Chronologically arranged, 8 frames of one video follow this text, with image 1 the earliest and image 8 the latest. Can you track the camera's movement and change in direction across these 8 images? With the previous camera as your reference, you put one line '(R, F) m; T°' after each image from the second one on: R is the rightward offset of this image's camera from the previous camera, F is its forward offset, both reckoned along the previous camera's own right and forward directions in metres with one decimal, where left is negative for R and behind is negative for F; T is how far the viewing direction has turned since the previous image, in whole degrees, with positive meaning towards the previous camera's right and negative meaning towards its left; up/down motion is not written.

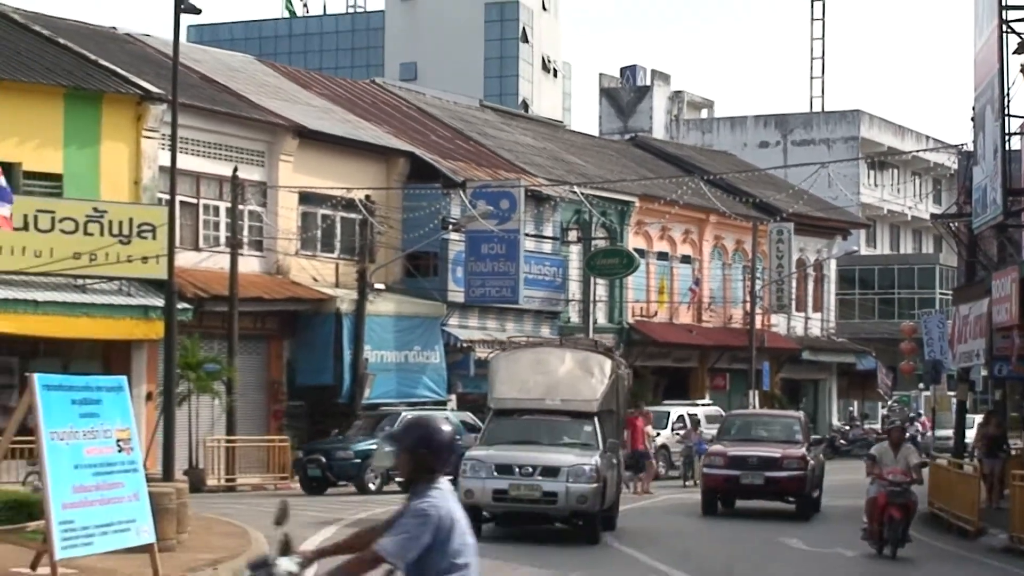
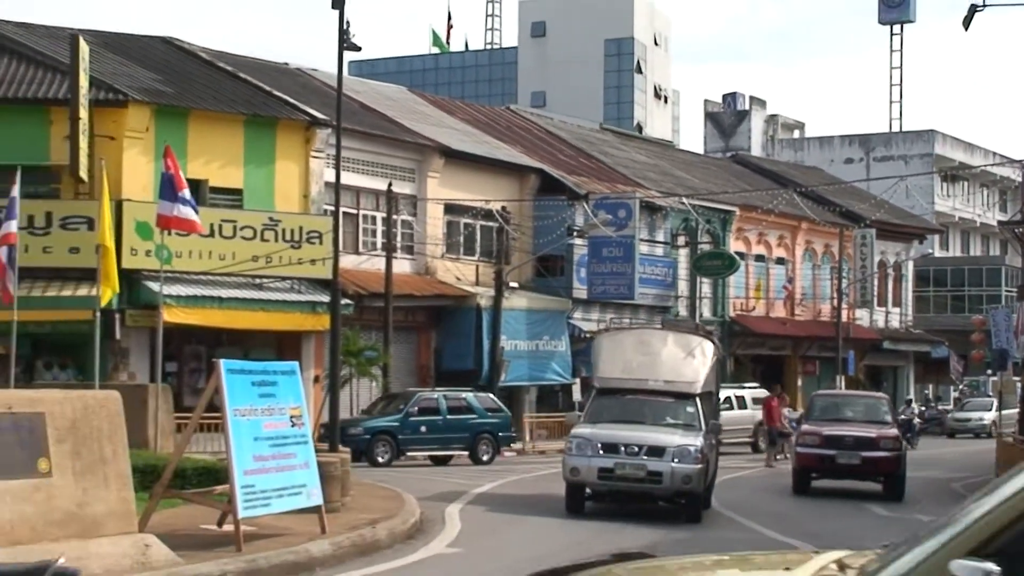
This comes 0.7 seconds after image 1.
(-1.1, -3.4) m; -3°
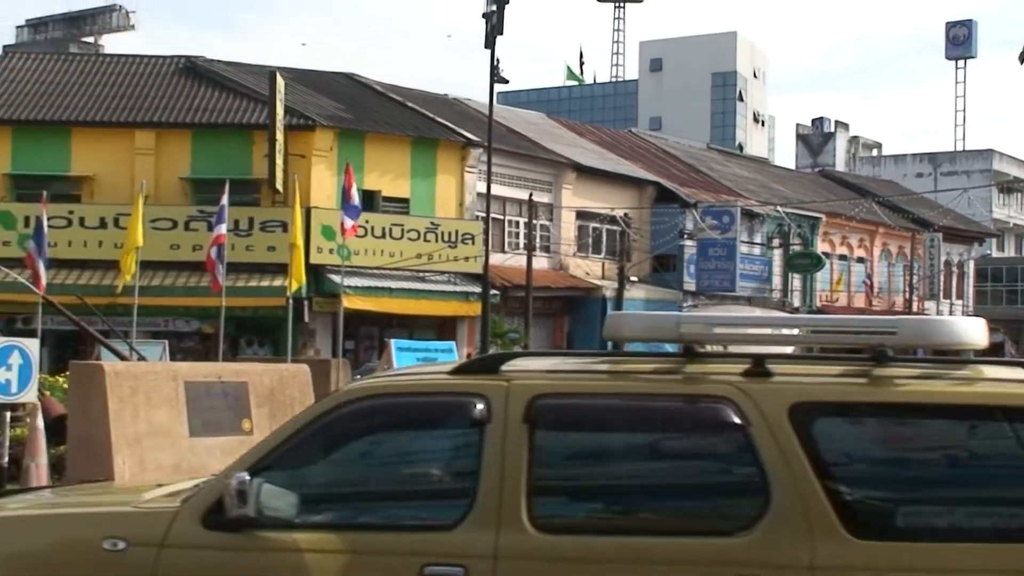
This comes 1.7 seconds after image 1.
(-0.9, -5.0) m; -4°
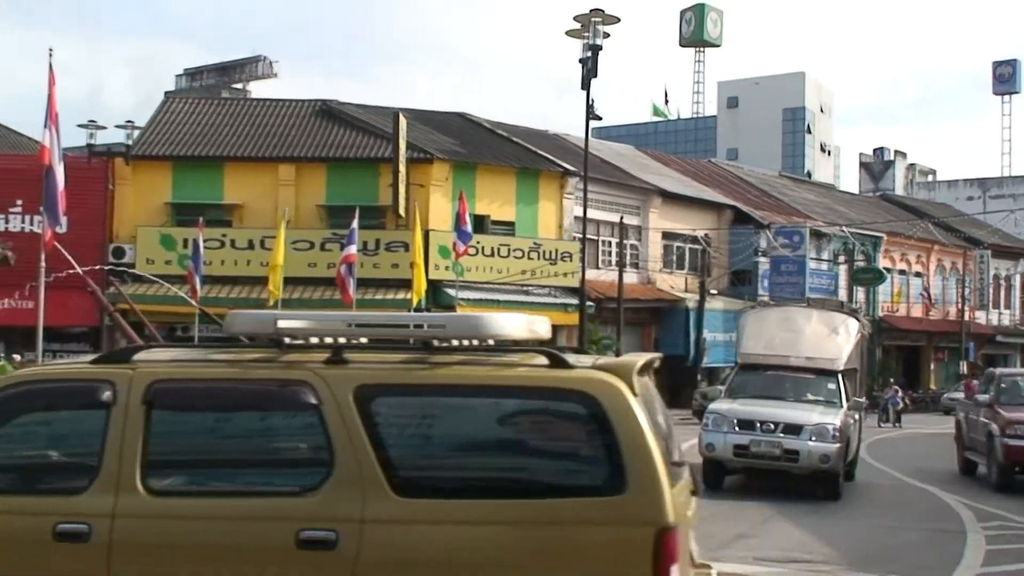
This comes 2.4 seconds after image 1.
(+0.1, -4.2) m; -4°
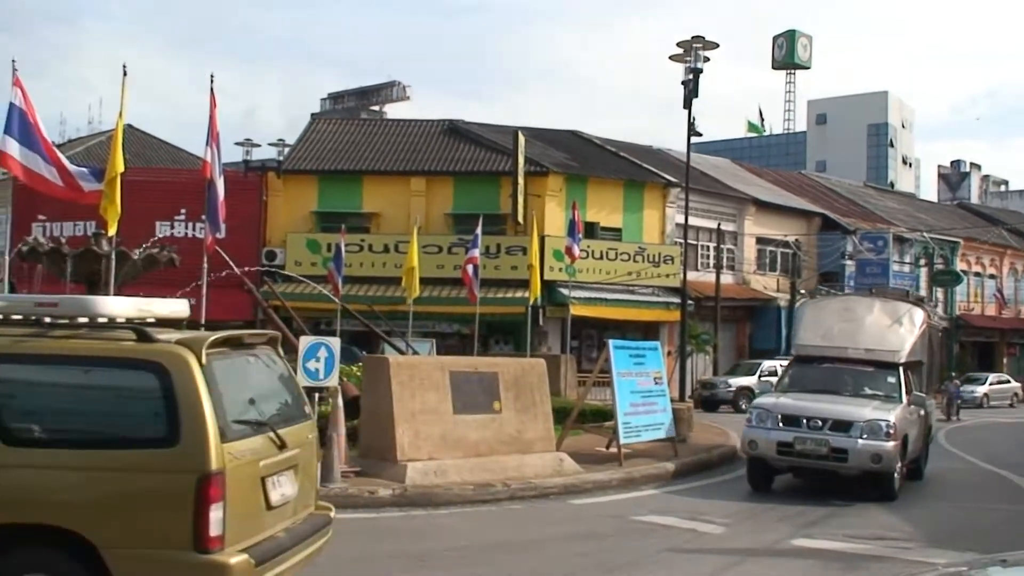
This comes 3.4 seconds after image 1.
(+0.3, -4.0) m; -5°
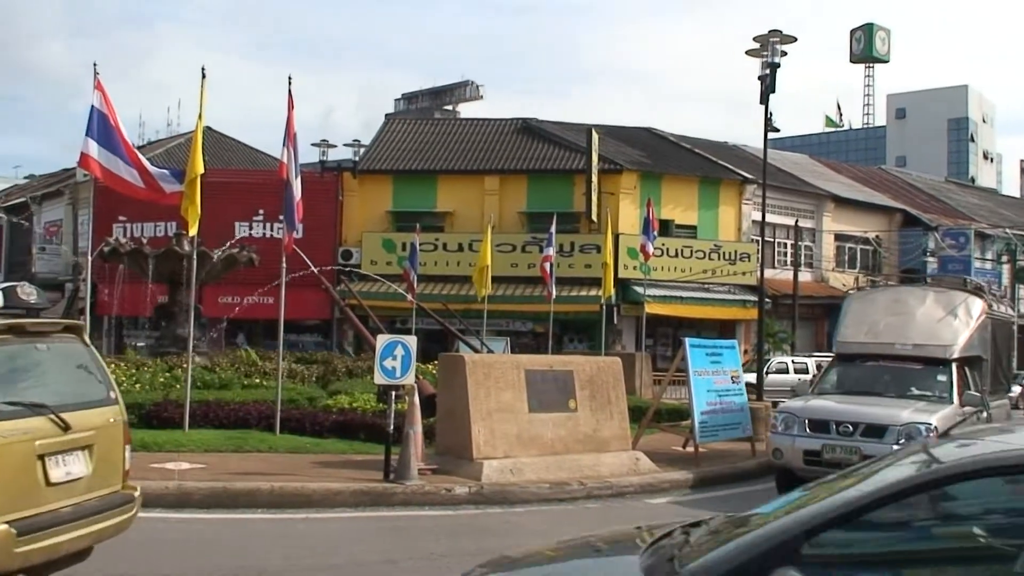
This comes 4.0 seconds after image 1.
(-0.1, 0.0) m; -3°
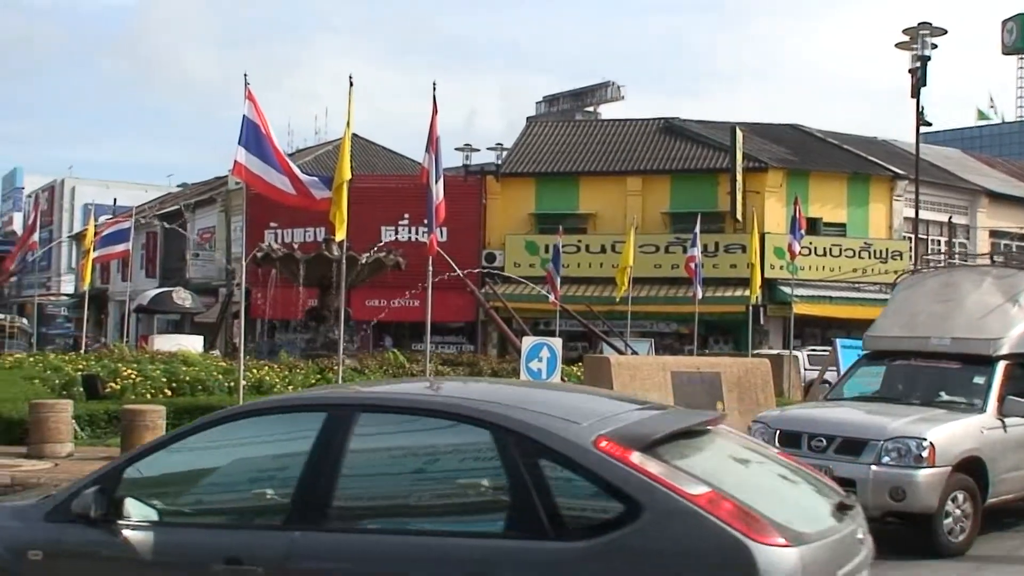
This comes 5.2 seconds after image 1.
(-0.1, 0.0) m; -6°
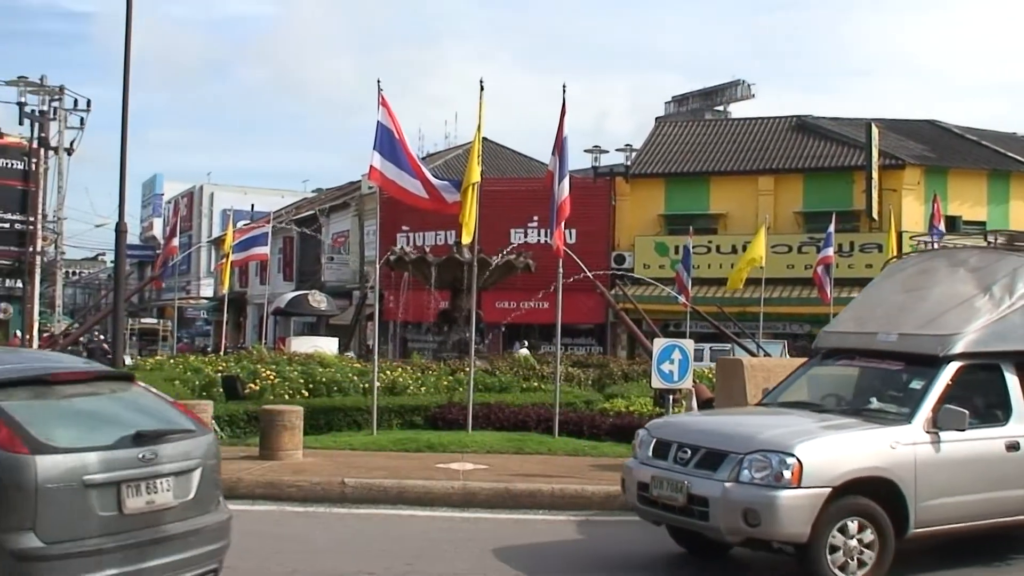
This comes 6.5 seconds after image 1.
(-0.1, 0.0) m; -6°
